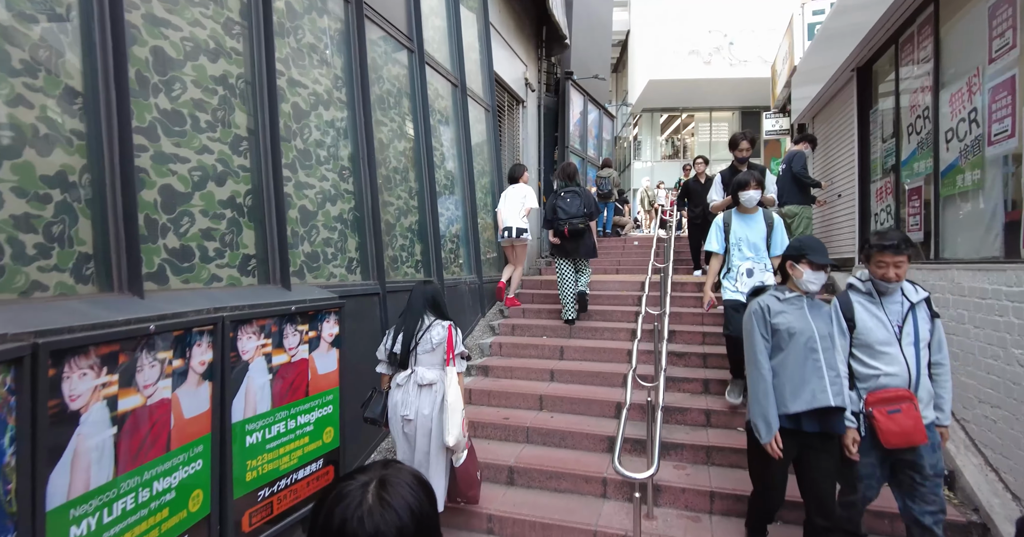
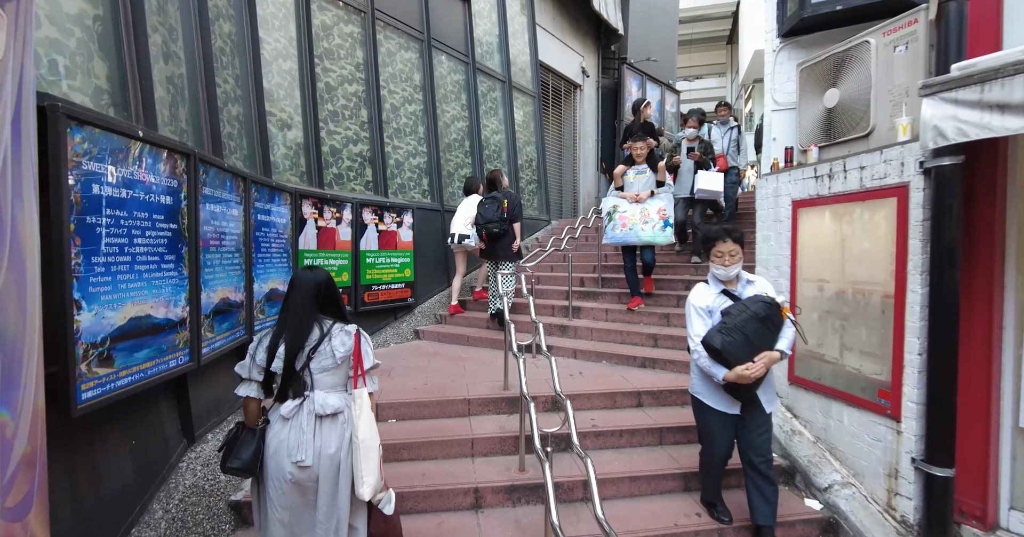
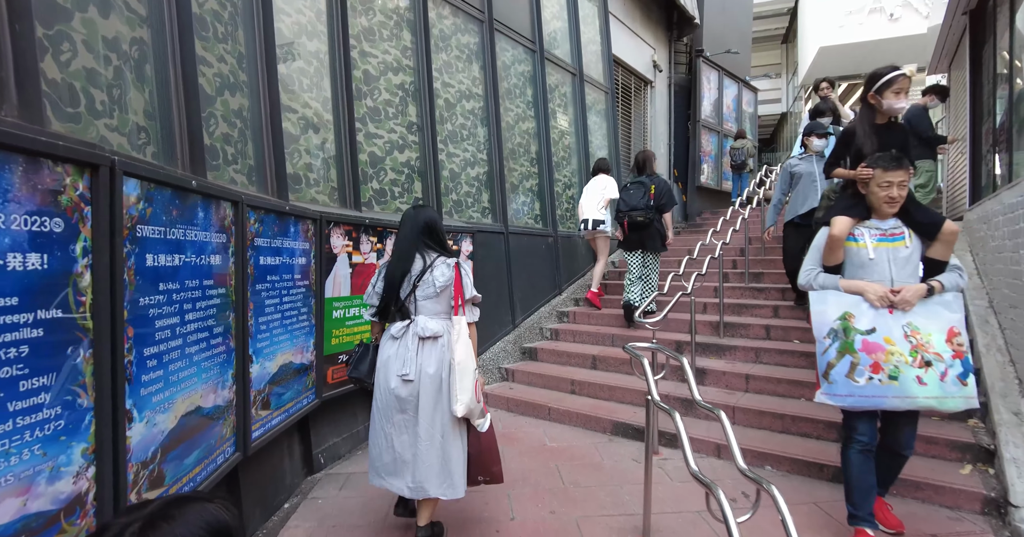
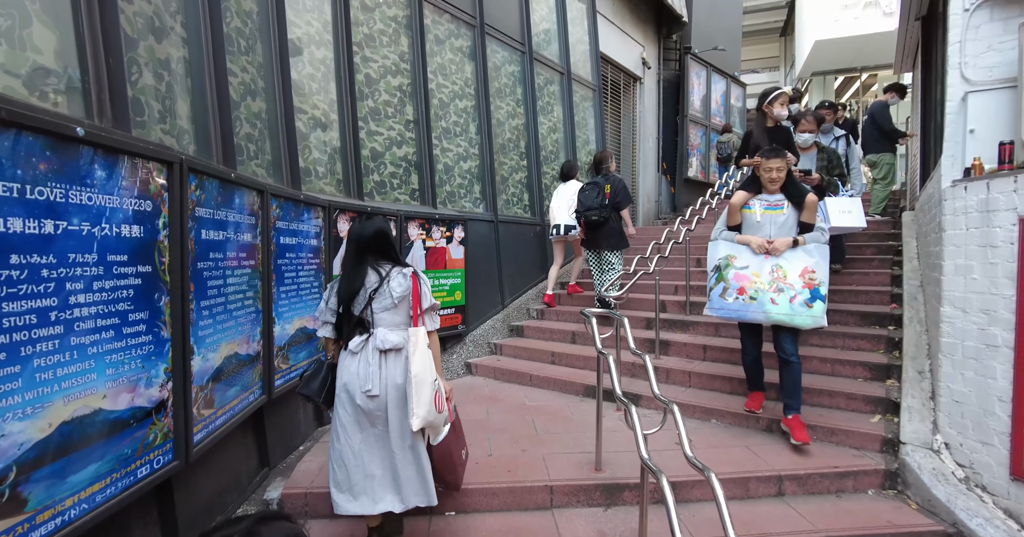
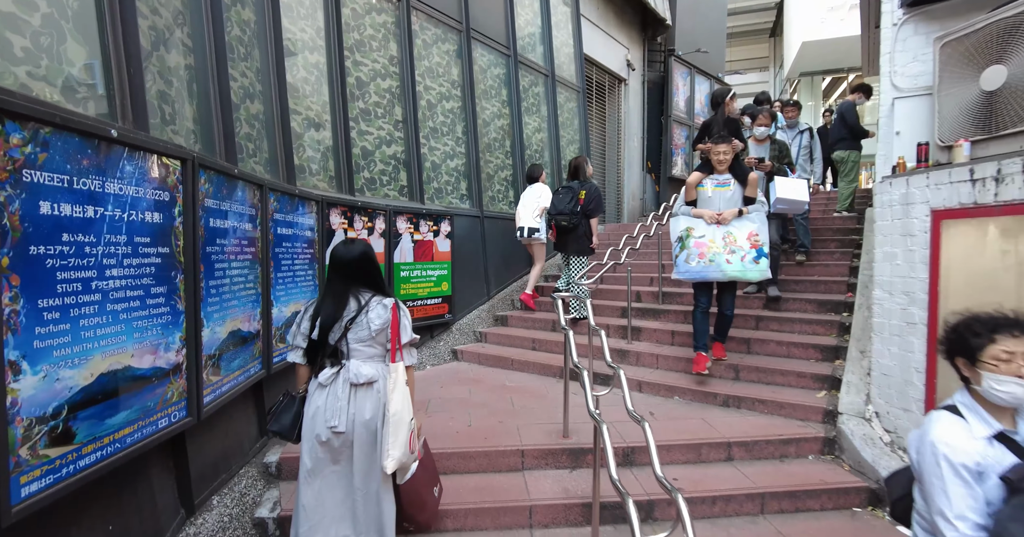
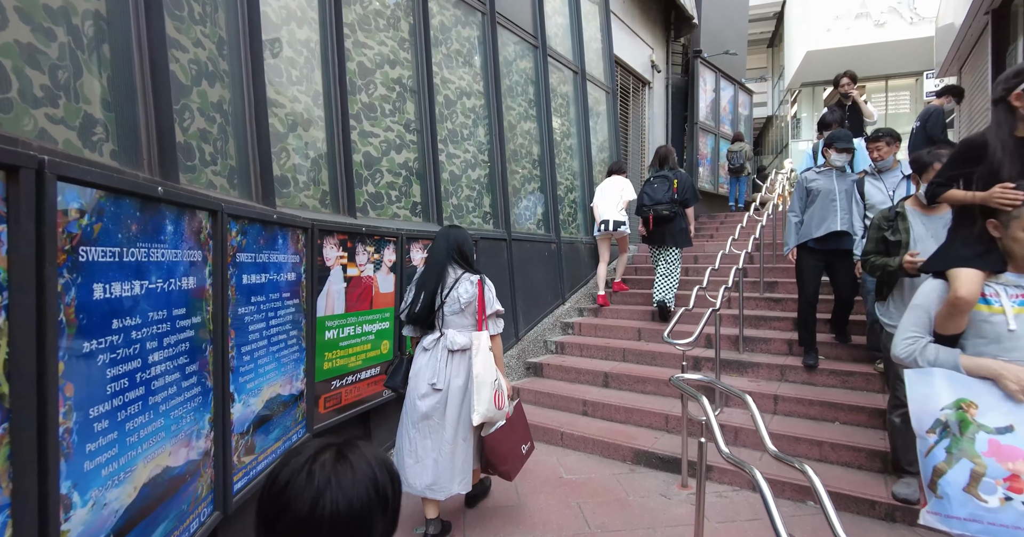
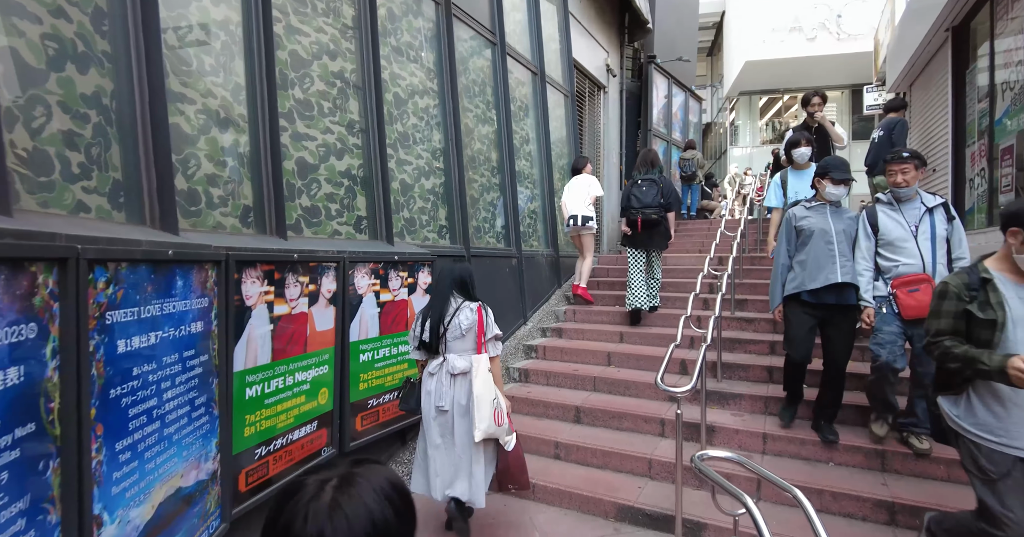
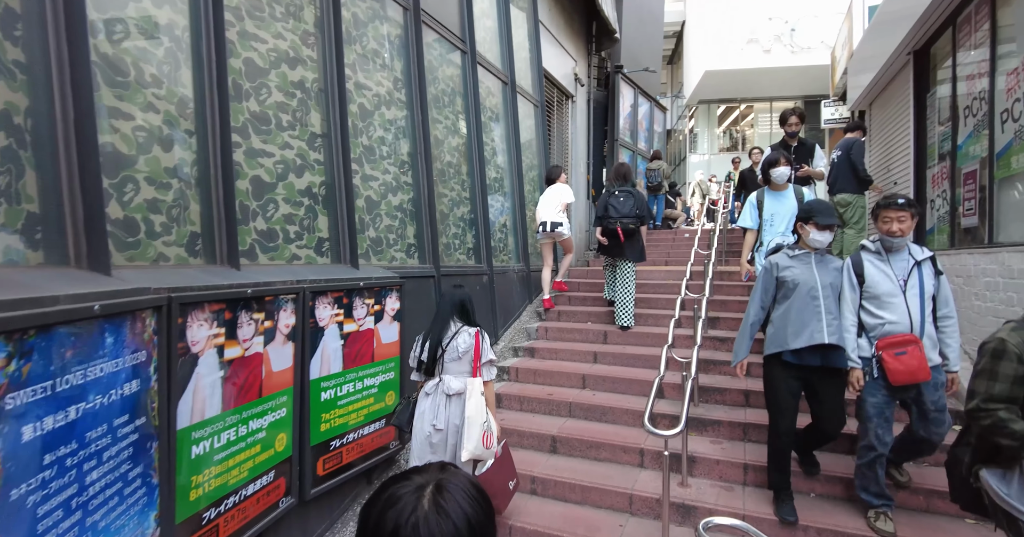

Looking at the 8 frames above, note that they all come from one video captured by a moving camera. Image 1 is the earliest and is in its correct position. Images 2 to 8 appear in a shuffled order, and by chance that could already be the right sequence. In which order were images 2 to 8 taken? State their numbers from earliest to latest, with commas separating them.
8, 7, 6, 3, 4, 5, 2
